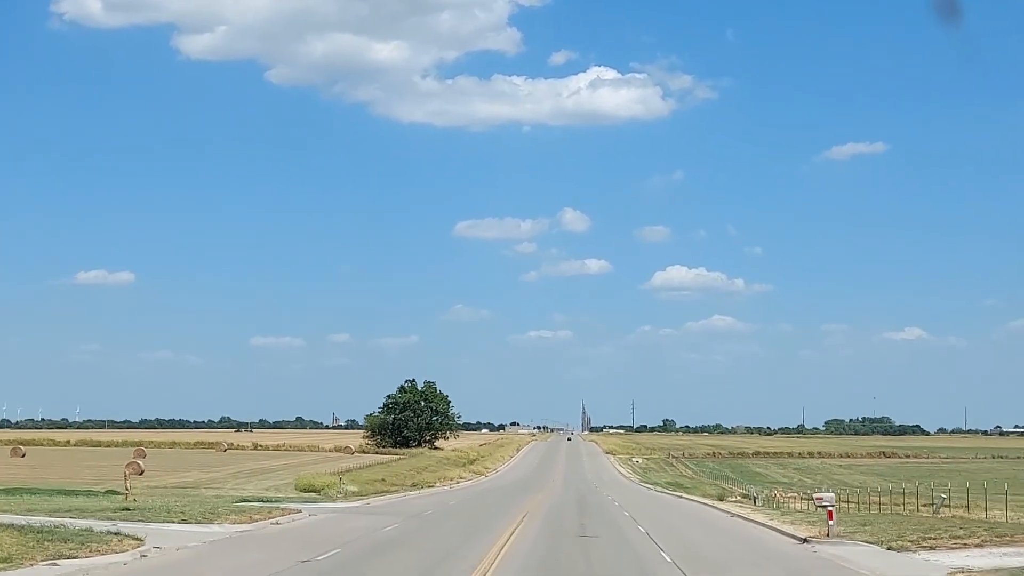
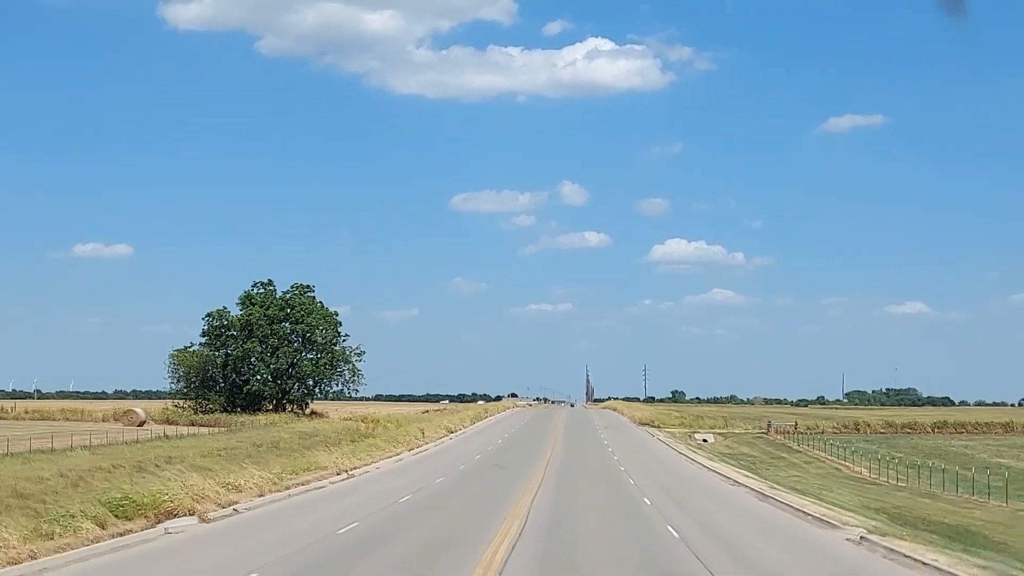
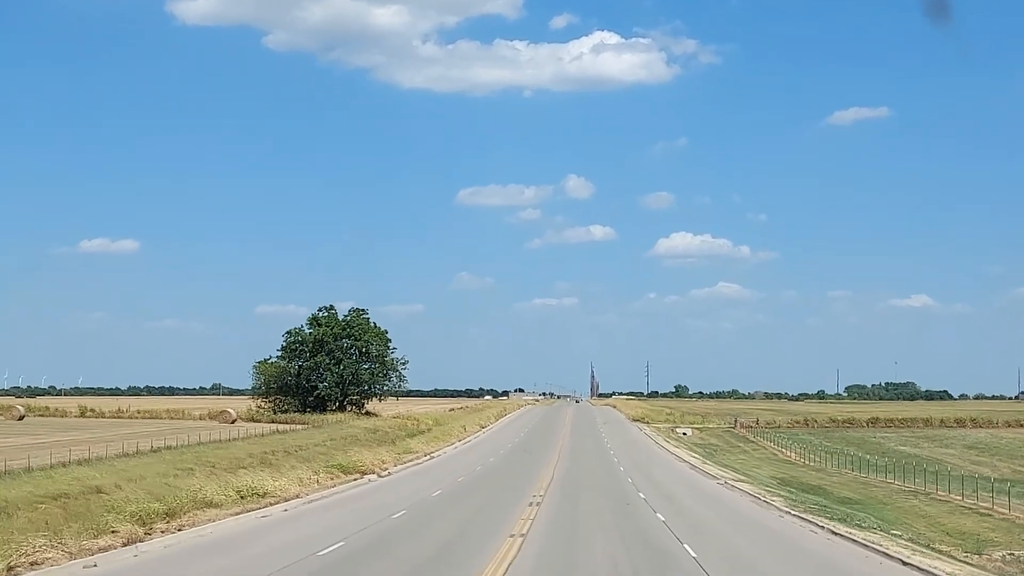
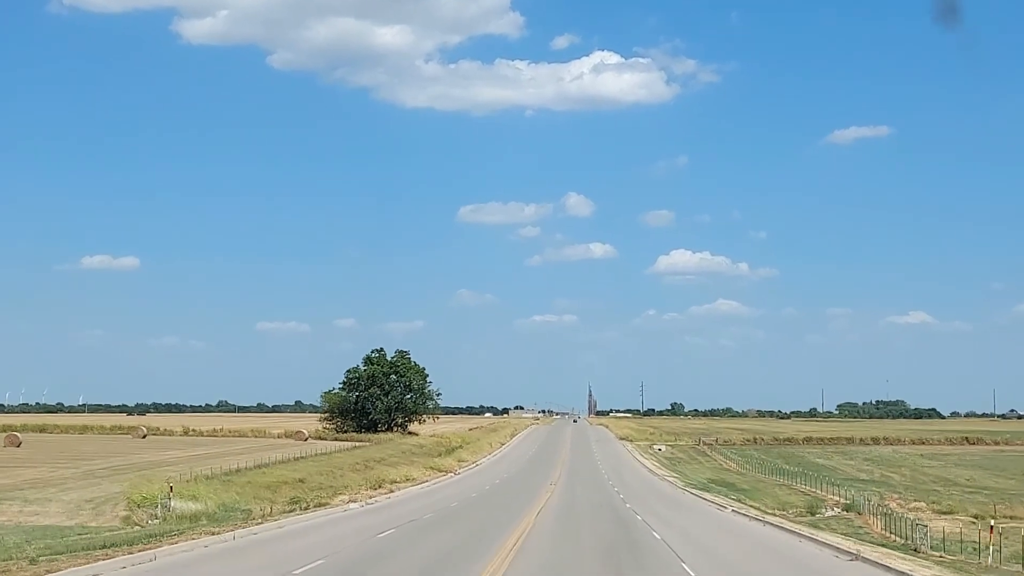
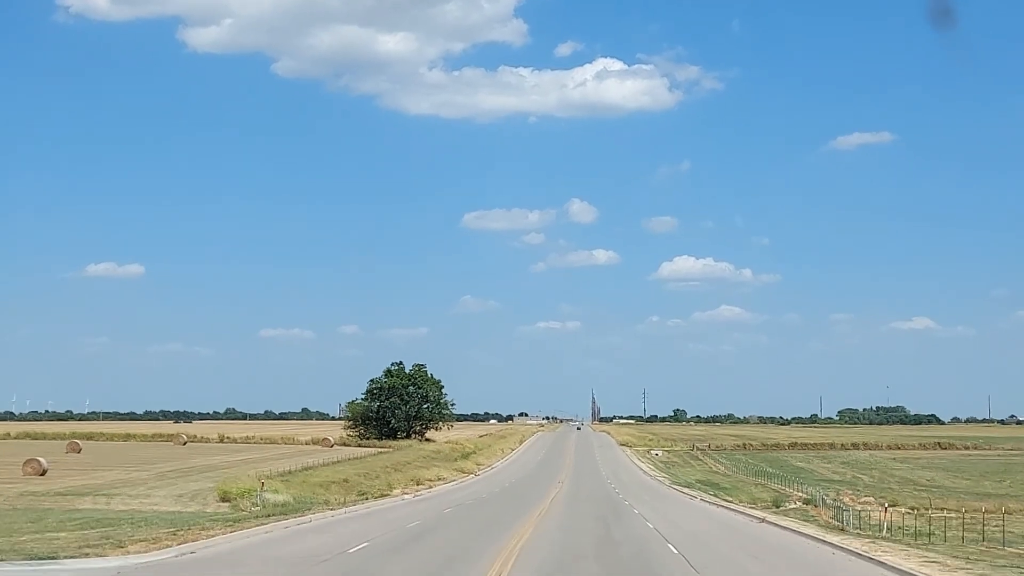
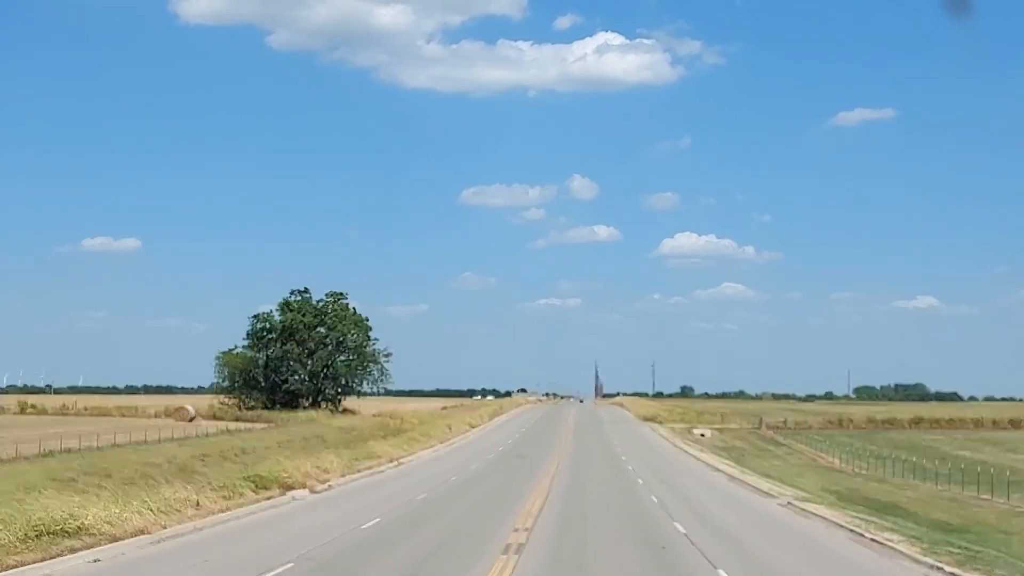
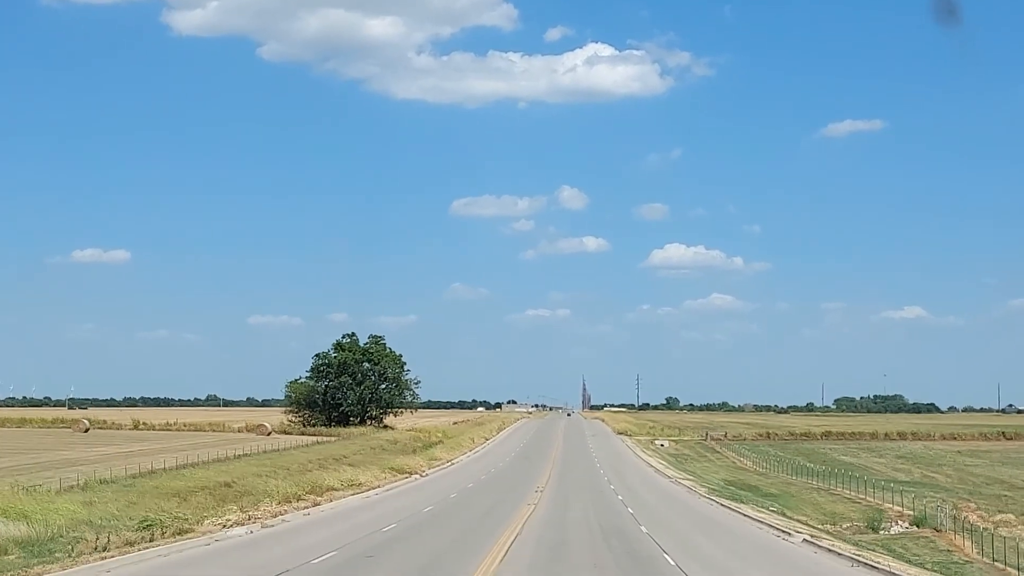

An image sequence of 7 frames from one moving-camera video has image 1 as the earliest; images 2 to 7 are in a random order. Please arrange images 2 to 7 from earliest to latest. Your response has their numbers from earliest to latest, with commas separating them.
5, 4, 7, 3, 6, 2
